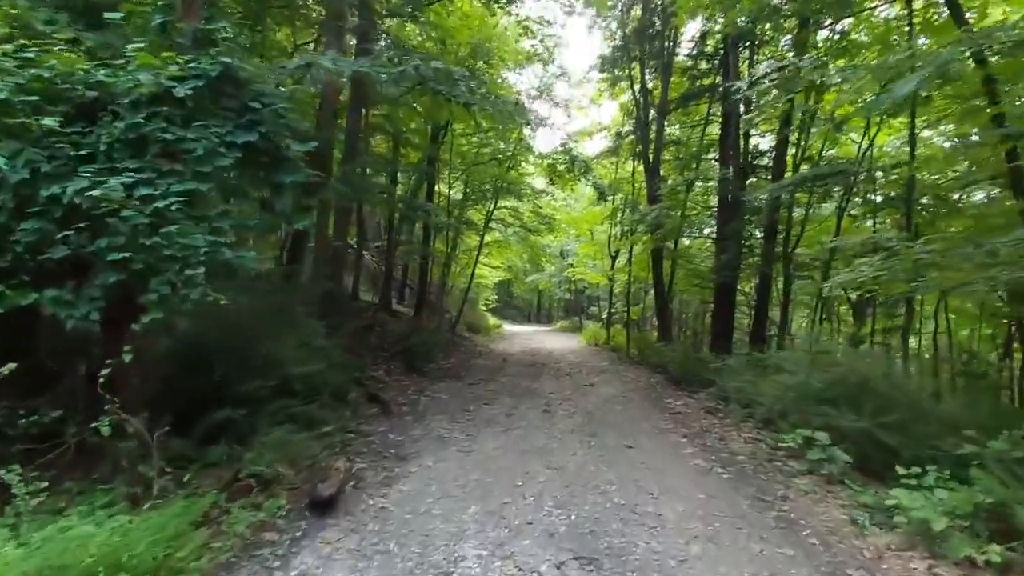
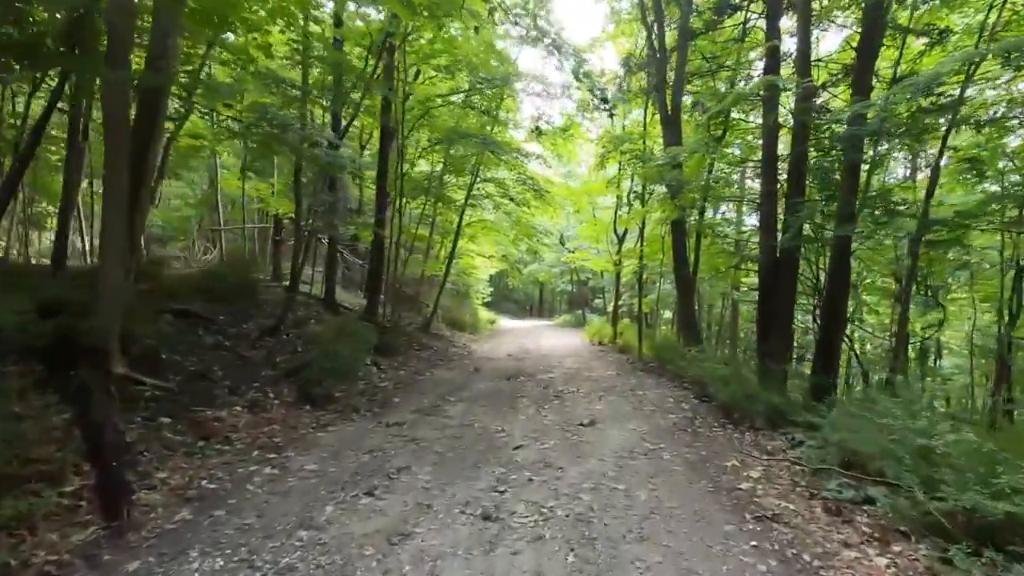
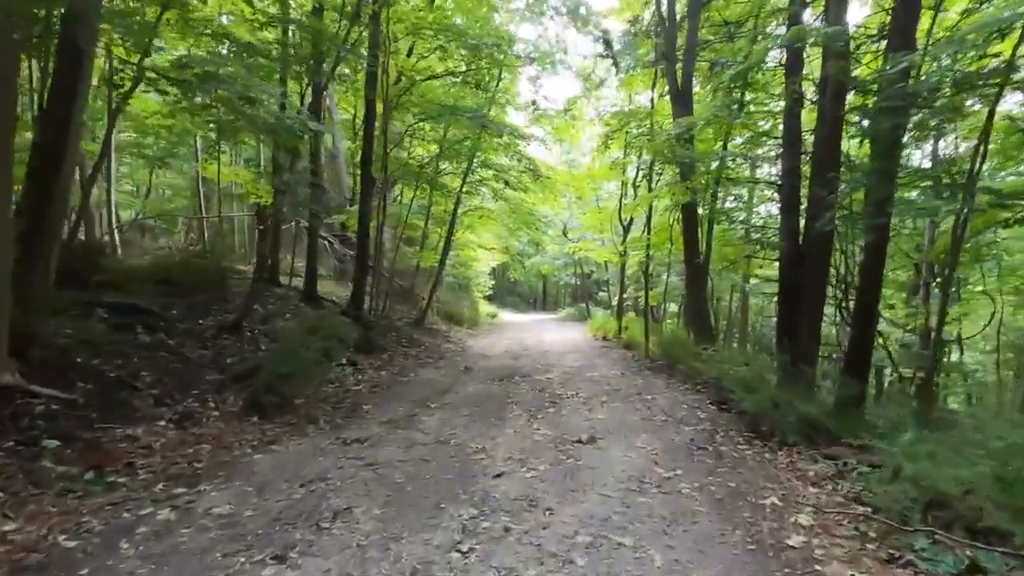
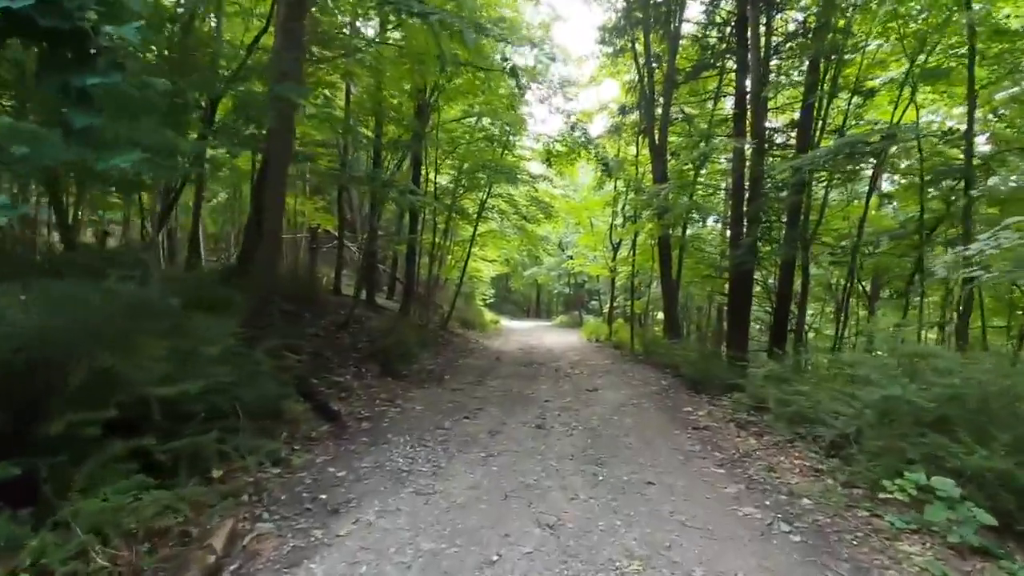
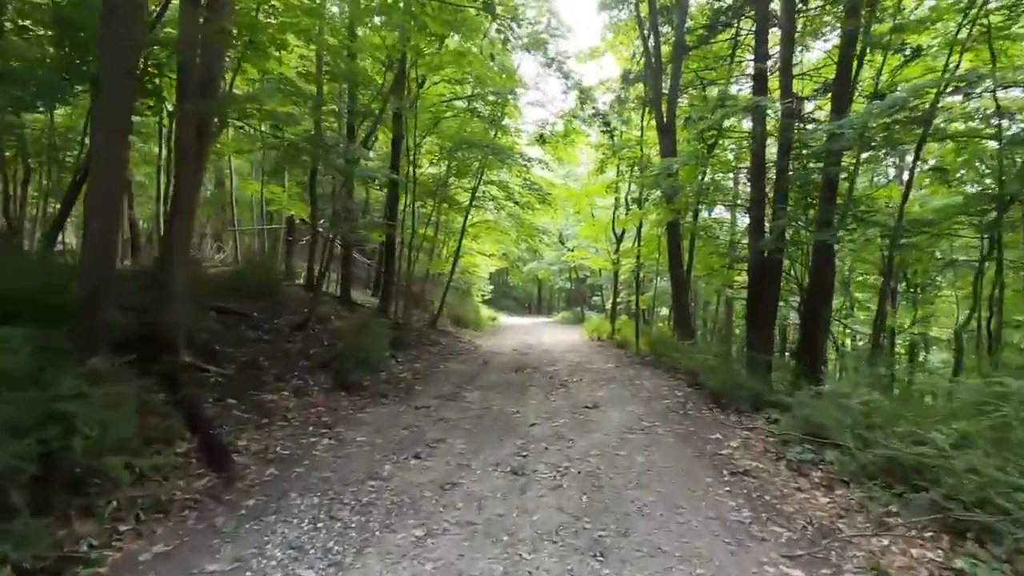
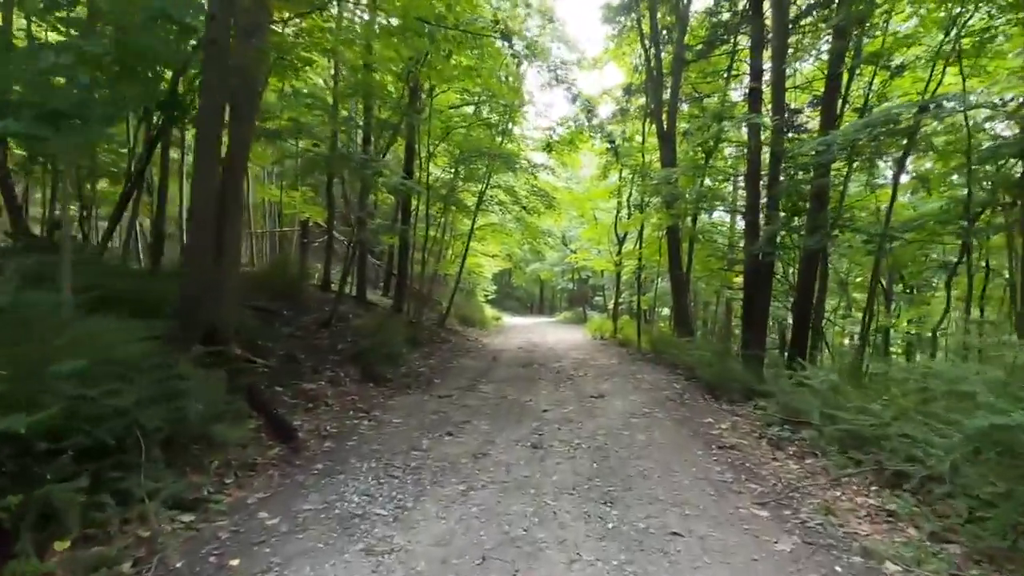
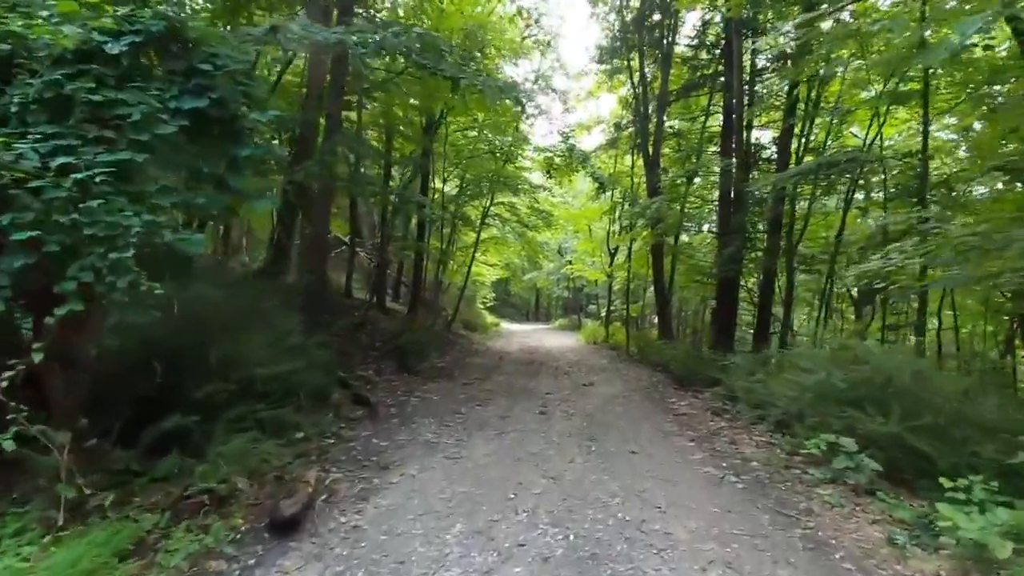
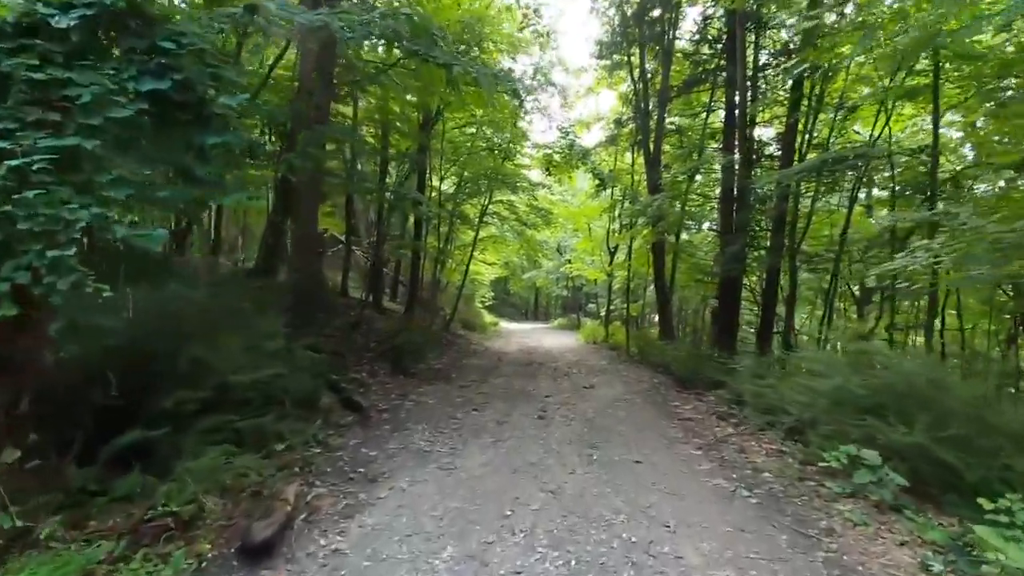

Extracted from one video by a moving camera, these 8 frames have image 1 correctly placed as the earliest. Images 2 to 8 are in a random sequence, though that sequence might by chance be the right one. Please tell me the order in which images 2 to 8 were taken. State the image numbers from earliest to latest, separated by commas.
7, 8, 4, 6, 5, 2, 3
